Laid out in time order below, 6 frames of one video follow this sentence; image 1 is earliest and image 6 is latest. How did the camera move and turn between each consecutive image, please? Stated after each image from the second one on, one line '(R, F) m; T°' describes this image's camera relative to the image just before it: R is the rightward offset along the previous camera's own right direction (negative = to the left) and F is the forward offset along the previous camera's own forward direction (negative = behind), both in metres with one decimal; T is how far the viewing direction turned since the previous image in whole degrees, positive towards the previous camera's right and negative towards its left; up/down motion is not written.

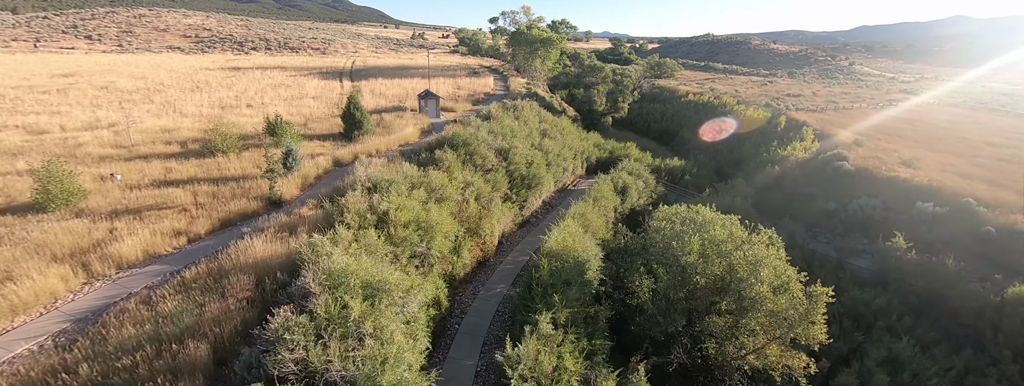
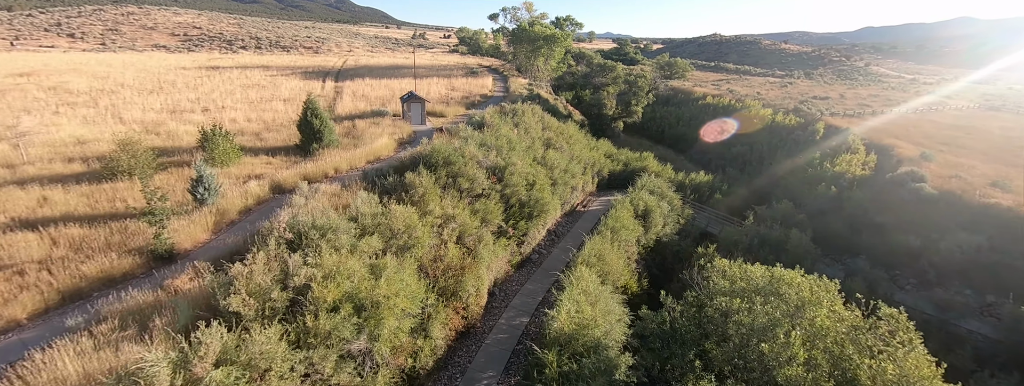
(+0.2, +3.3) m; 0°
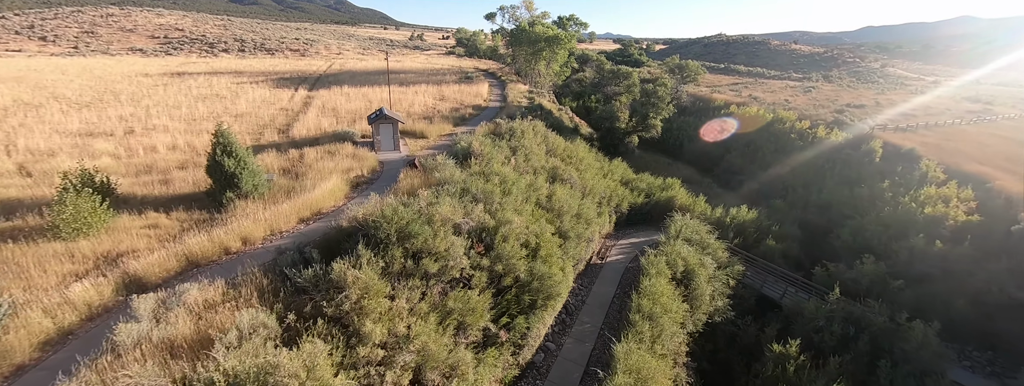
(+0.2, +3.8) m; 0°
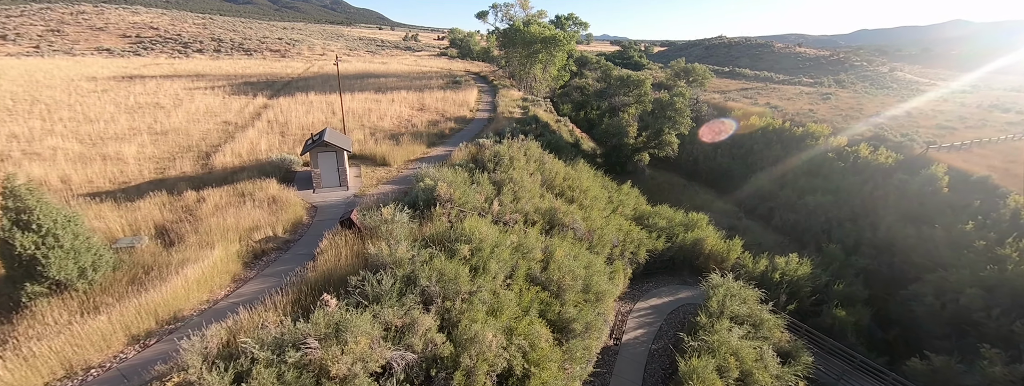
(+0.3, +3.5) m; 0°
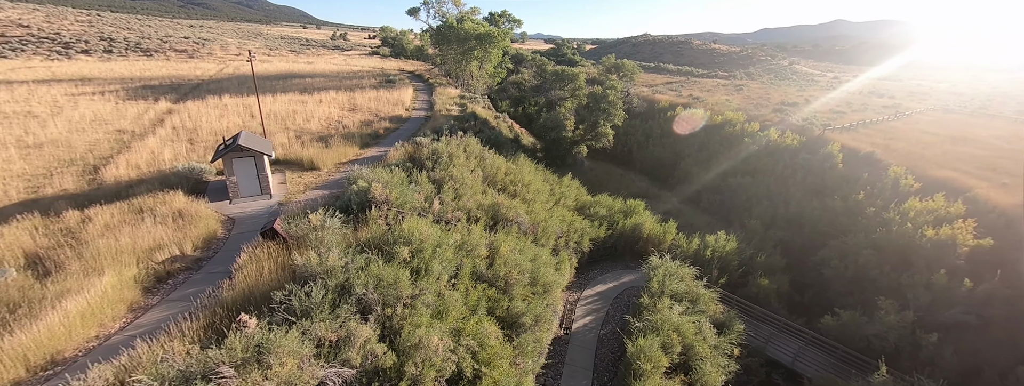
(+0.1, +0.2) m; +8°
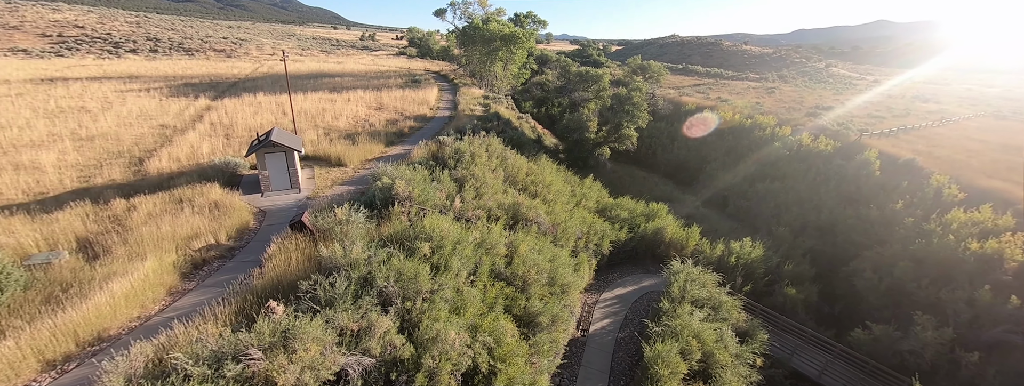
(0.0, -0.1) m; -3°
